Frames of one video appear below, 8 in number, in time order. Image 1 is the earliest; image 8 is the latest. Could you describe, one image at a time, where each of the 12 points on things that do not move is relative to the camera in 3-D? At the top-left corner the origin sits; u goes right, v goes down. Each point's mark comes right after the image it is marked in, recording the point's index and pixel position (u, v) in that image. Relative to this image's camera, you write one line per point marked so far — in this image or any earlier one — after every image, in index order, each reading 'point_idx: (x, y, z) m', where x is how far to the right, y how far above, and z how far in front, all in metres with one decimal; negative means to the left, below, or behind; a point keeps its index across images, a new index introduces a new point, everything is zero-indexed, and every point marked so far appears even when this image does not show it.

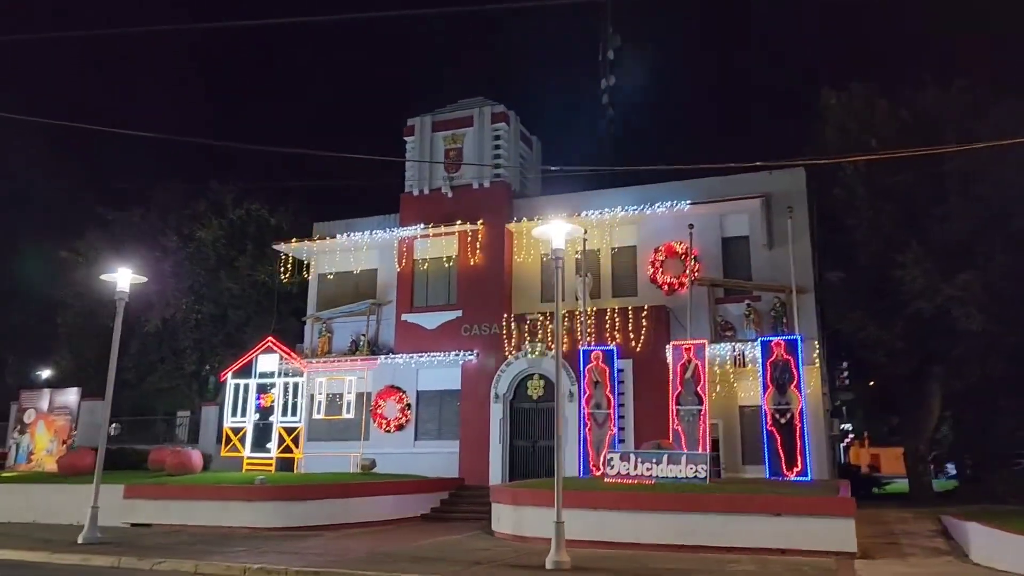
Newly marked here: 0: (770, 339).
0: (+5.3, -1.1, +16.5) m
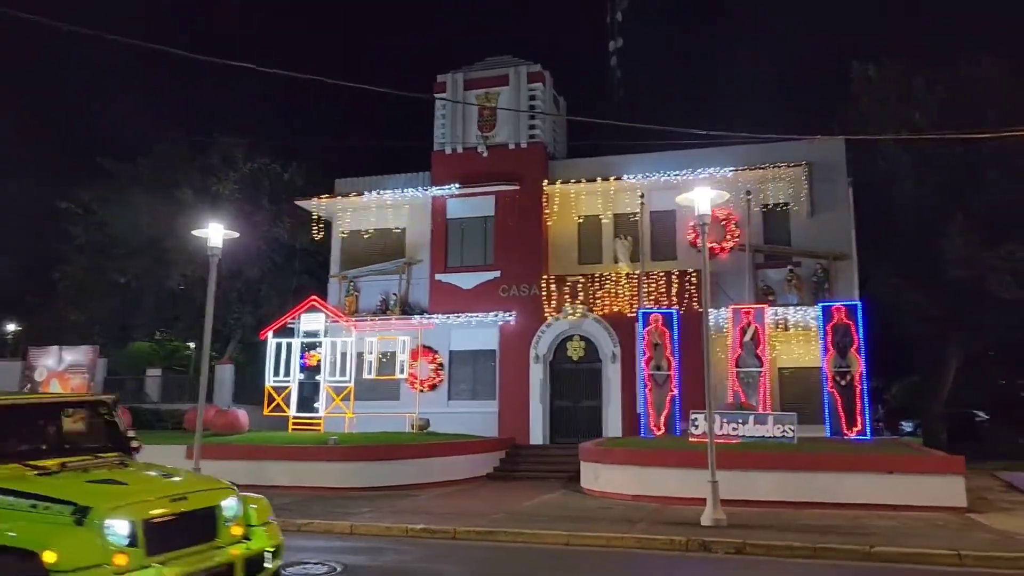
0: (+6.8, -0.3, +17.0) m
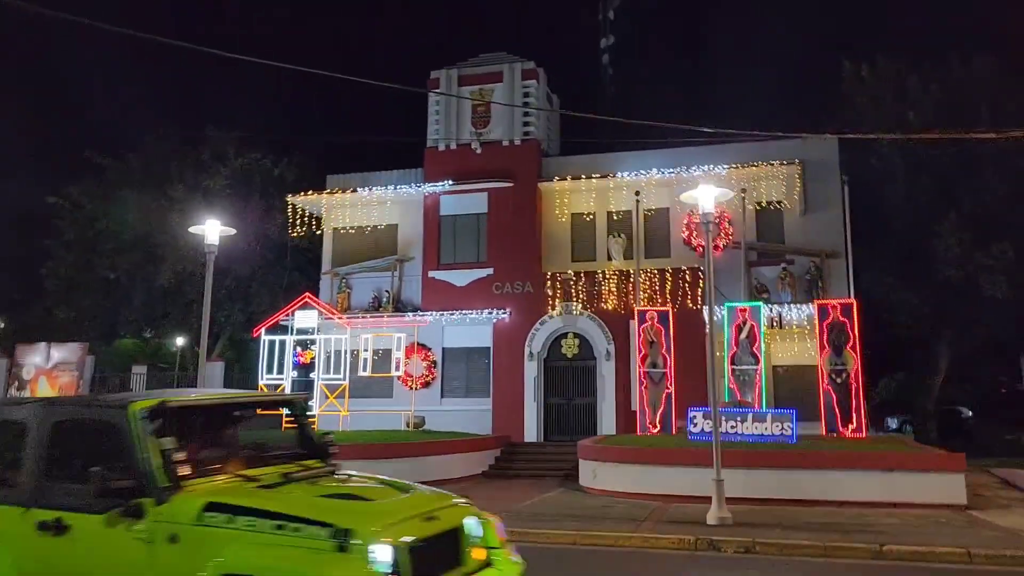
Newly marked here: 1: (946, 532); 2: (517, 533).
0: (+6.8, -0.3, +17.1) m
1: (+5.4, -3.0, +9.8) m
2: (+0.1, -3.0, +9.6) m
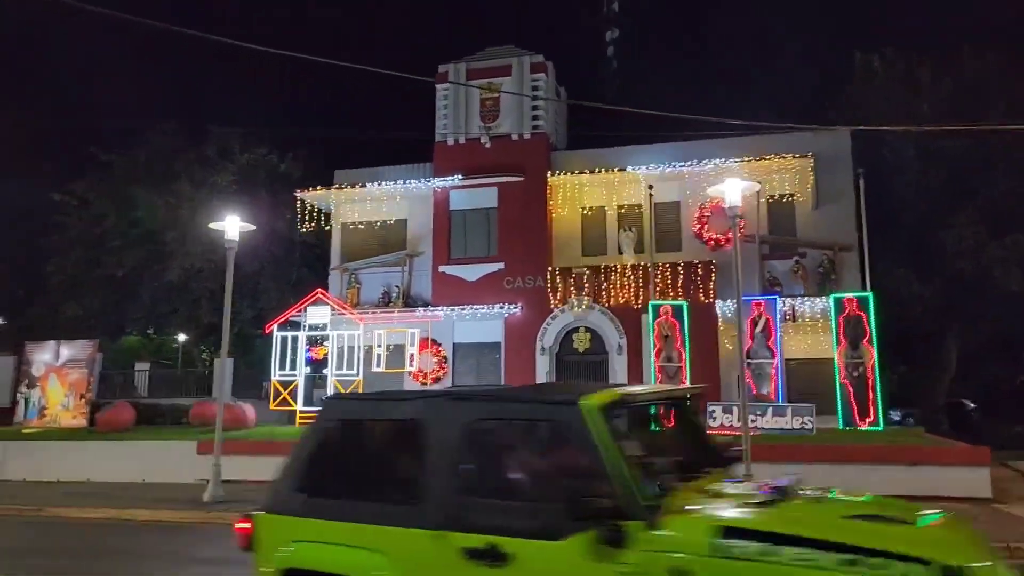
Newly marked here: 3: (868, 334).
0: (+7.1, -0.2, +17.1) m
1: (+5.7, -2.9, +9.8) m
2: (+0.4, -2.9, +9.6) m
3: (+7.6, -1.0, +16.9) m
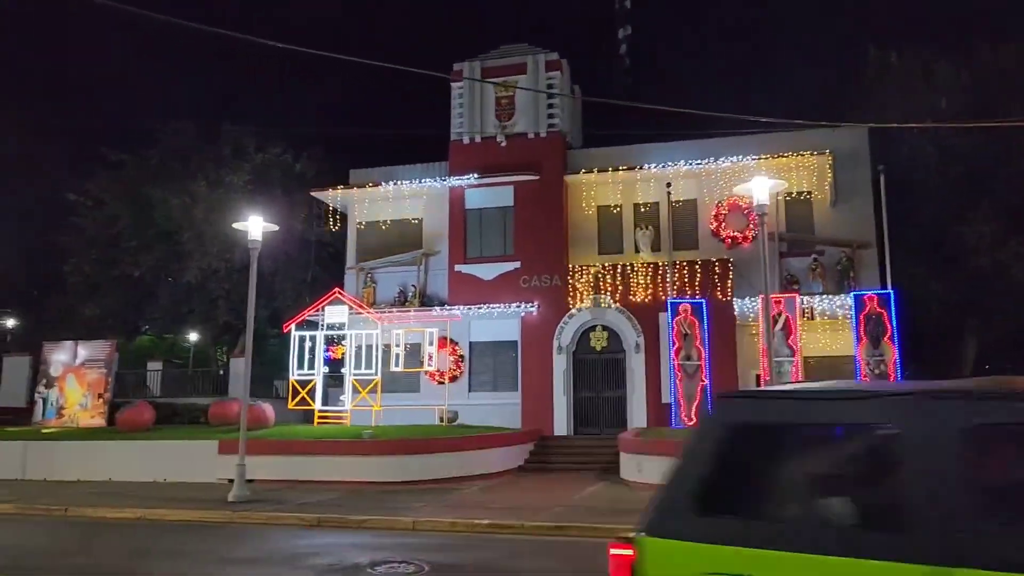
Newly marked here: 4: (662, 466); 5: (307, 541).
0: (+7.5, -0.1, +17.0) m
1: (+6.1, -2.9, +9.7) m
2: (+0.8, -2.9, +9.5) m
3: (+8.0, -0.9, +16.8) m
4: (+2.6, -3.1, +14.0) m
5: (-2.4, -3.0, +9.3) m
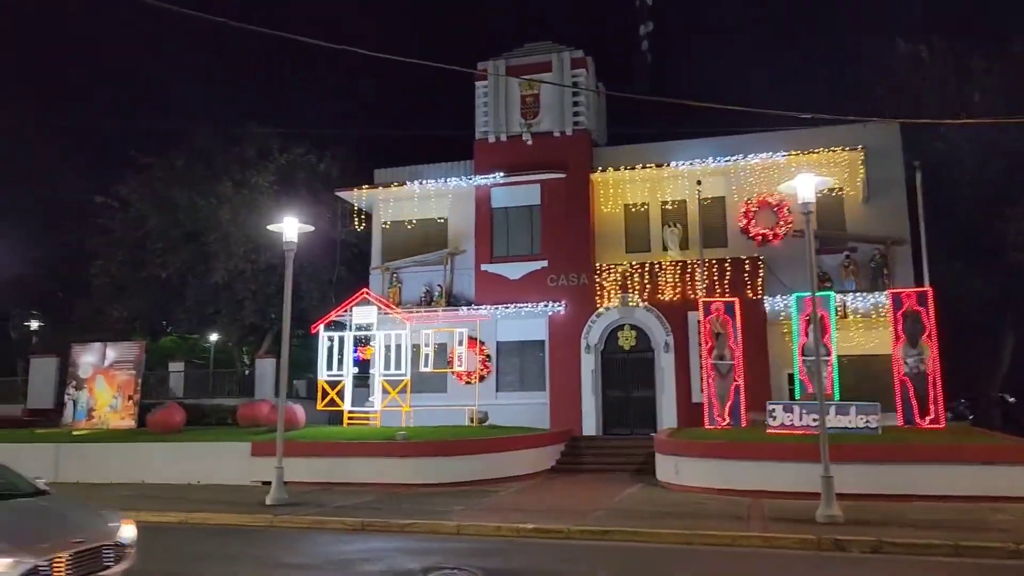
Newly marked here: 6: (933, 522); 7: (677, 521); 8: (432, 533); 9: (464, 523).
0: (+8.2, -0.1, +16.8) m
1: (+6.7, -2.9, +9.5) m
2: (+1.4, -2.9, +9.4) m
3: (+8.7, -0.9, +16.6) m
4: (+3.3, -3.1, +13.9) m
5: (-1.9, -3.0, +9.3) m
6: (+5.0, -2.8, +9.5) m
7: (+2.1, -3.0, +10.3) m
8: (-1.0, -3.1, +10.1) m
9: (-0.6, -3.0, +10.2) m
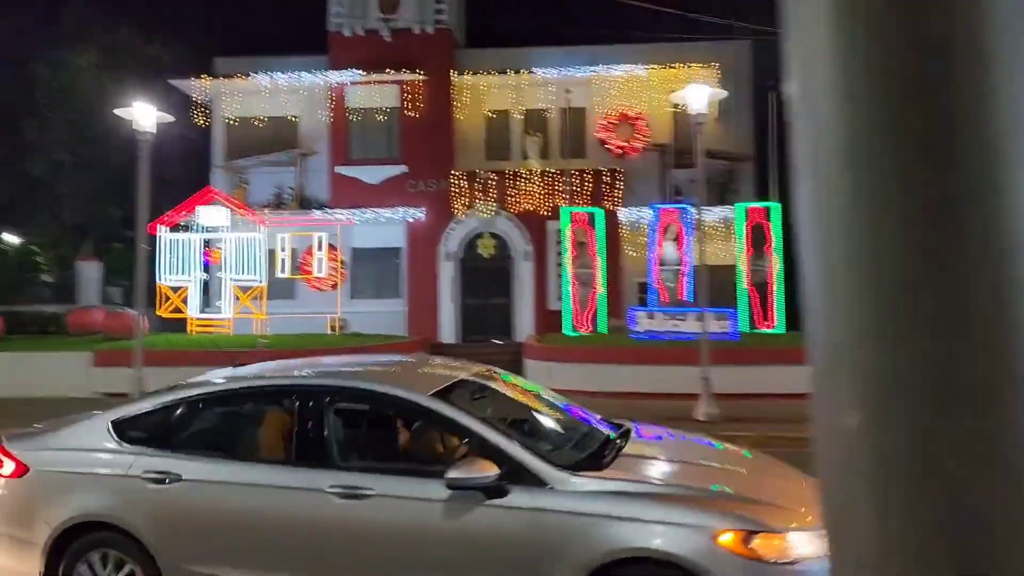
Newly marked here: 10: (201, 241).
0: (+5.4, +1.9, +17.9) m
1: (+5.3, -1.8, +10.8) m
2: (+0.2, -1.8, +9.6) m
3: (+5.8, +1.0, +17.9) m
4: (+1.1, -1.5, +14.4) m
5: (-3.0, -1.9, +8.8) m
6: (+3.7, -1.7, +10.5) m
7: (+0.6, -1.8, +10.6) m
8: (-2.3, -1.9, +9.8) m
9: (-2.0, -1.8, +10.0) m
10: (-7.3, +1.1, +18.7) m
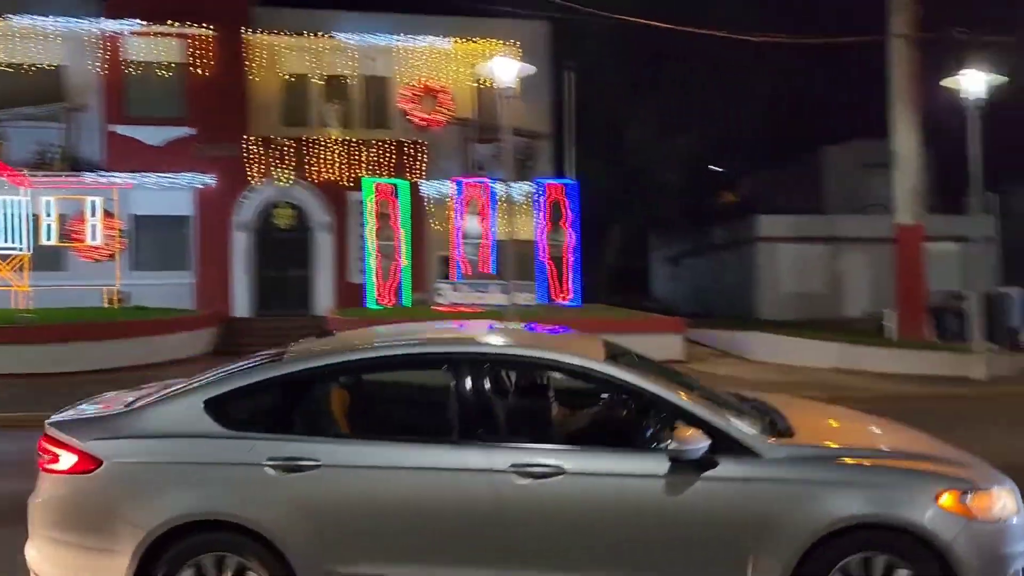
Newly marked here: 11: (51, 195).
0: (+0.8, +2.5, +18.6) m
1: (+2.6, -1.4, +11.9) m
2: (-2.1, -1.4, +9.4) m
3: (+1.3, +1.7, +18.8) m
4: (-2.5, -1.0, +14.2) m
5: (-5.0, -1.6, +7.8) m
6: (+1.1, -1.3, +11.1) m
7: (-1.9, -1.4, +10.5) m
8: (-4.6, -1.6, +8.9) m
9: (-4.3, -1.4, +9.2) m
10: (-11.6, +1.8, +16.2) m
11: (-11.3, +2.3, +19.1) m
